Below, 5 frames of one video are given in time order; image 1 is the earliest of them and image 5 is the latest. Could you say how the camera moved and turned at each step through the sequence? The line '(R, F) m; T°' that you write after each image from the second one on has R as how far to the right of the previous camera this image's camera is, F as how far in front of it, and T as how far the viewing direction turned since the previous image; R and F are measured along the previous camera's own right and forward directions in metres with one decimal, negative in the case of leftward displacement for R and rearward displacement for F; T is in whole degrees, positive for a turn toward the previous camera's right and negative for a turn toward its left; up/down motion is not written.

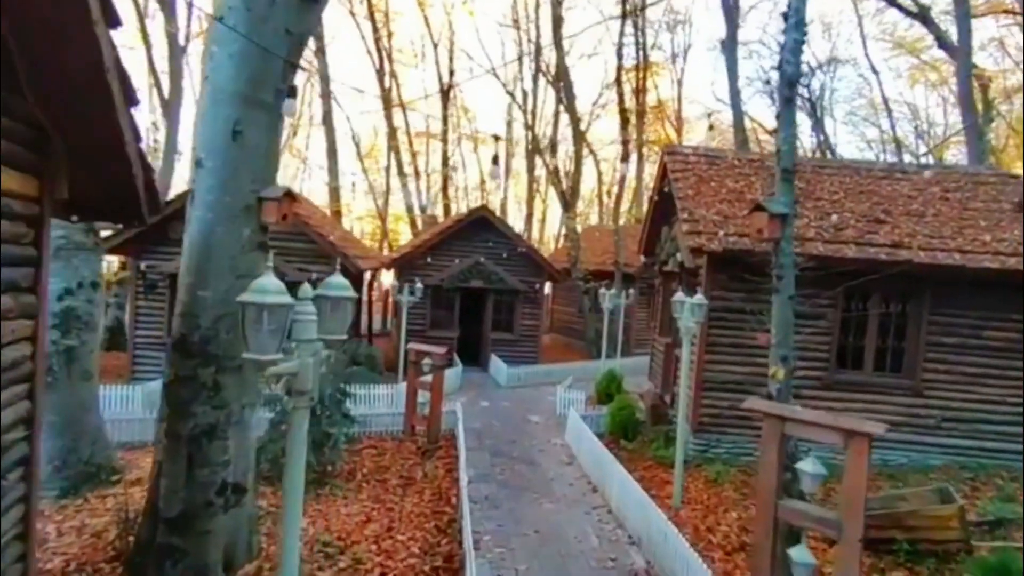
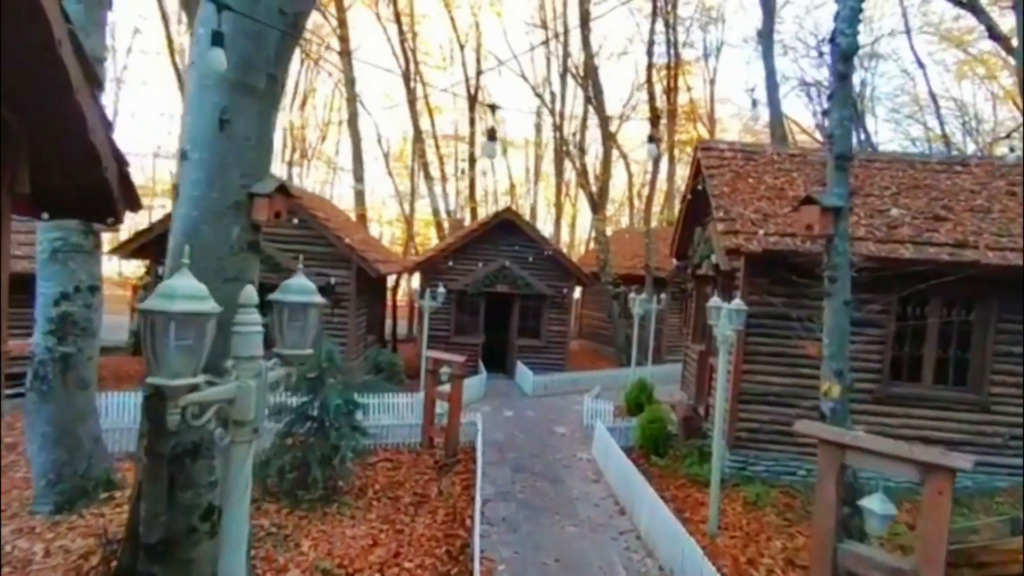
(+0.2, +0.7) m; -3°
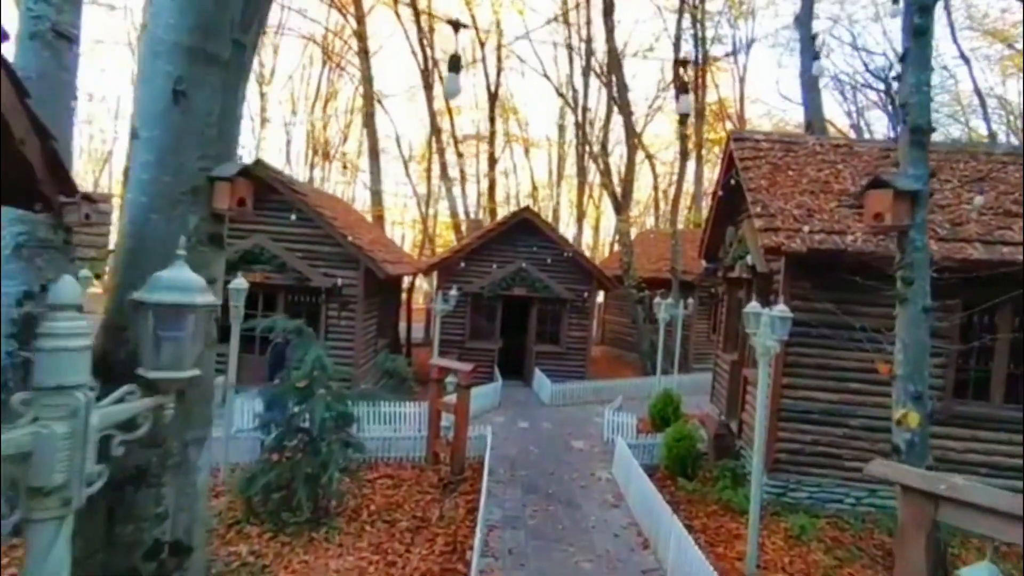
(+0.2, +1.0) m; -2°
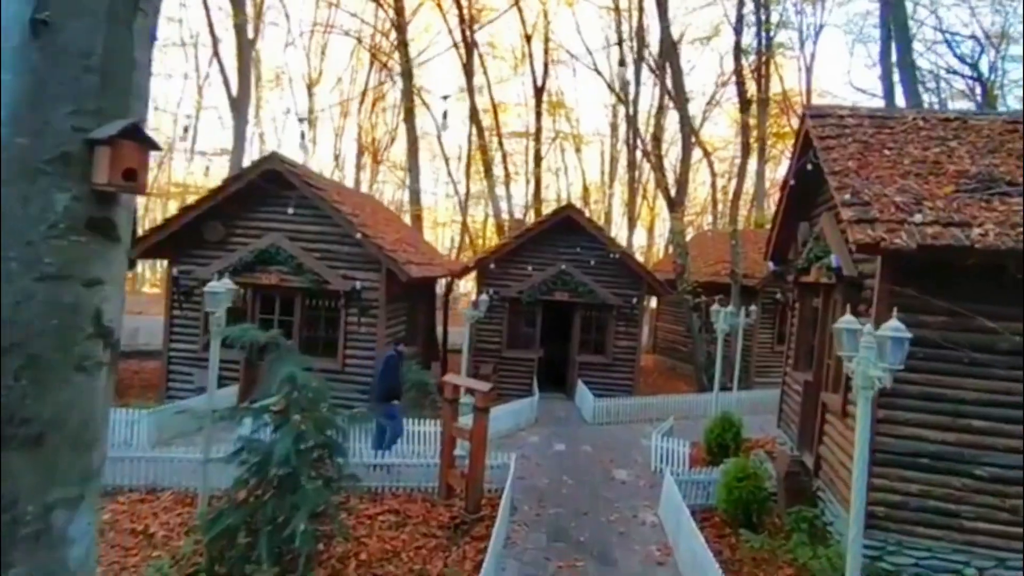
(+0.4, +1.8) m; -5°
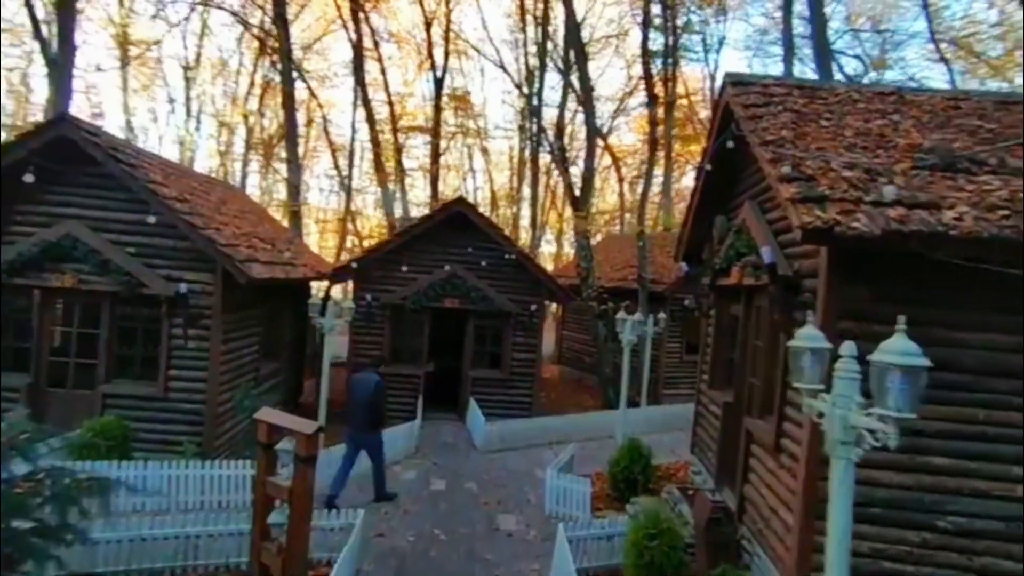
(+0.9, +2.4) m; +8°
